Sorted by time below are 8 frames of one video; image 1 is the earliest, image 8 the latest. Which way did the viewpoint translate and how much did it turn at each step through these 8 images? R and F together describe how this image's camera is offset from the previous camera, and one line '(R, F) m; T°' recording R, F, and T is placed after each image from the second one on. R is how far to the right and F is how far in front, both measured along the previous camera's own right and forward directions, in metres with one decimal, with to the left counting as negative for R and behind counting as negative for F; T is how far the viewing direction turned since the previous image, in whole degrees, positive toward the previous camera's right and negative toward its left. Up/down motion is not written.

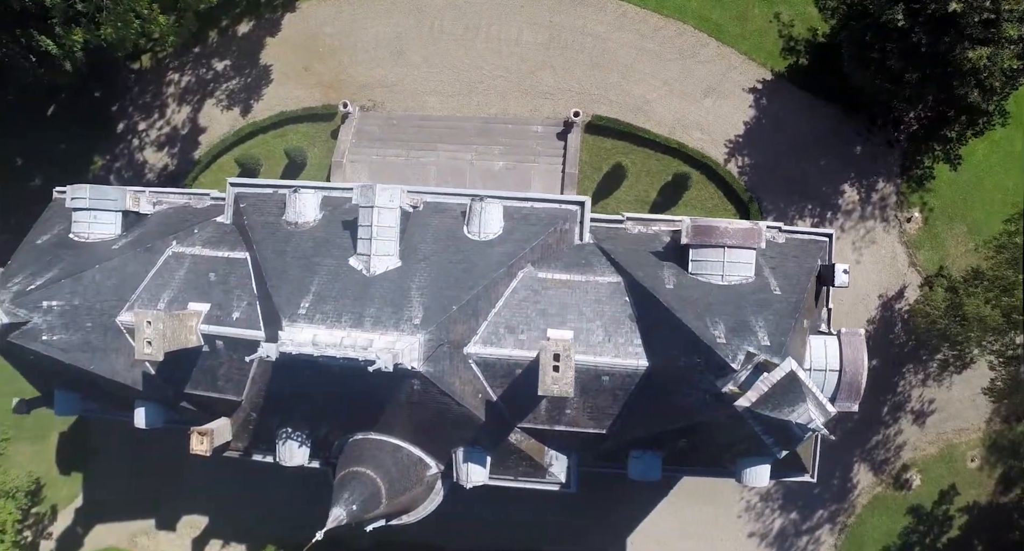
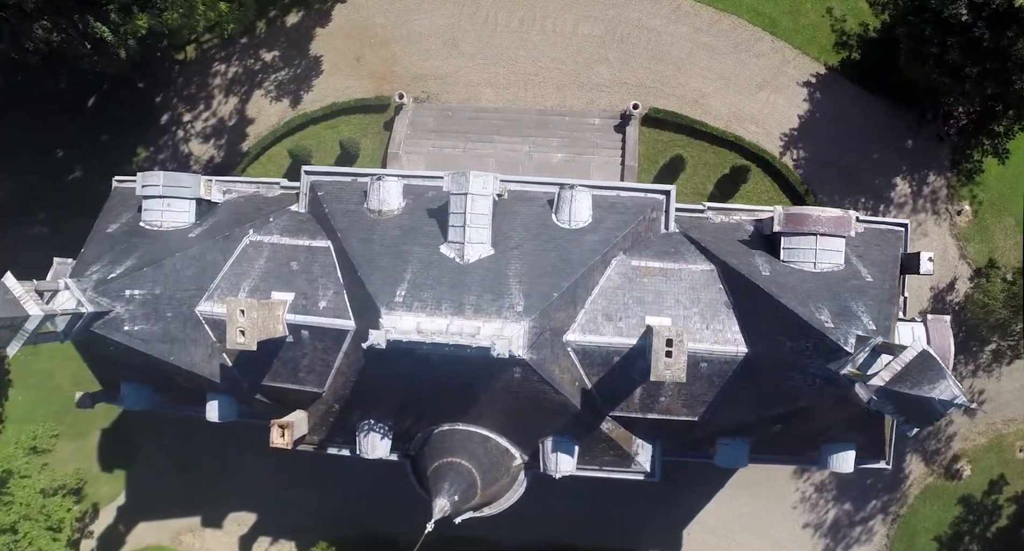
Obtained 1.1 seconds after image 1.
(-4.6, +0.3) m; +2°
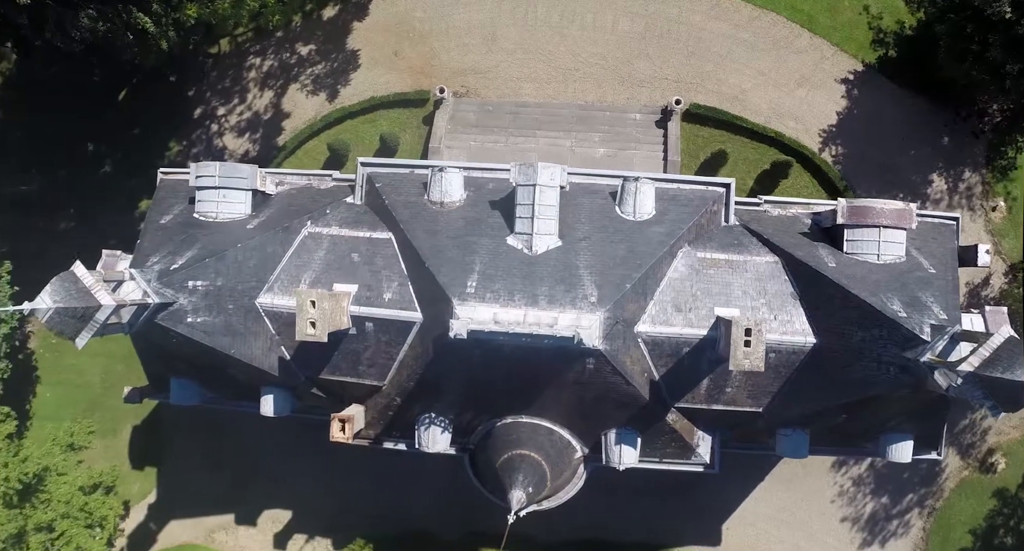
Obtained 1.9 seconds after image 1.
(-3.2, +0.1) m; +1°
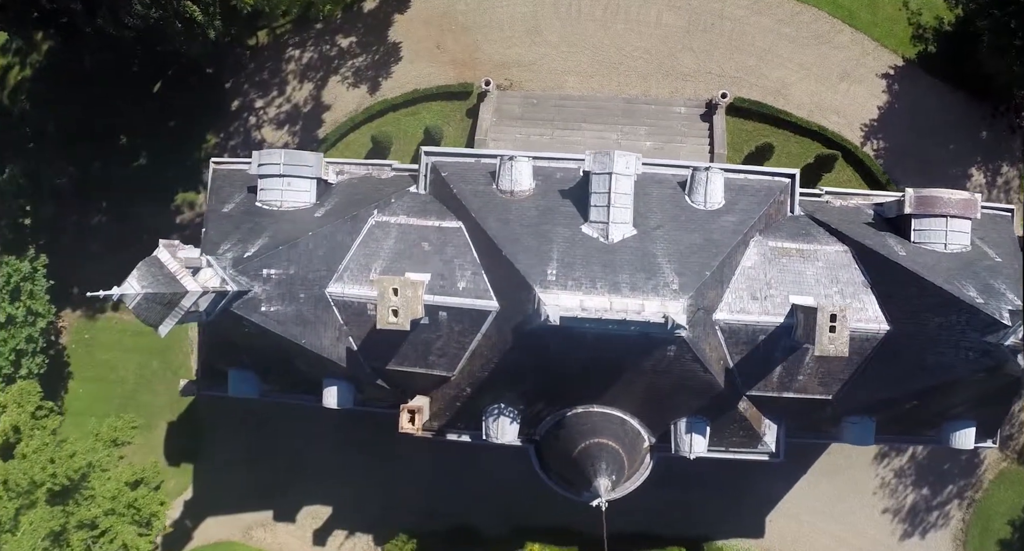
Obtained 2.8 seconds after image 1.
(-3.6, +0.2) m; +2°
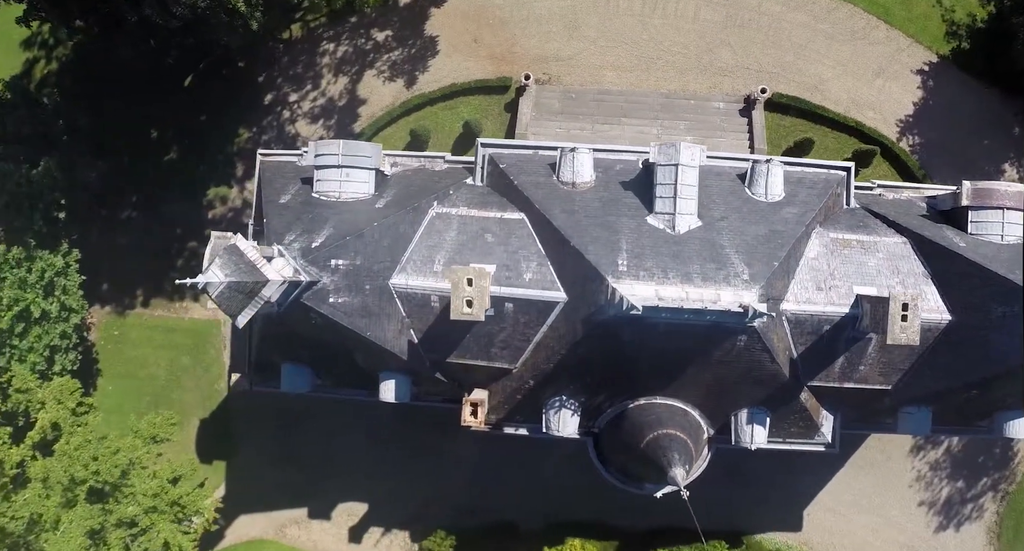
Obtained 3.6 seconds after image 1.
(-3.2, +0.2) m; +1°
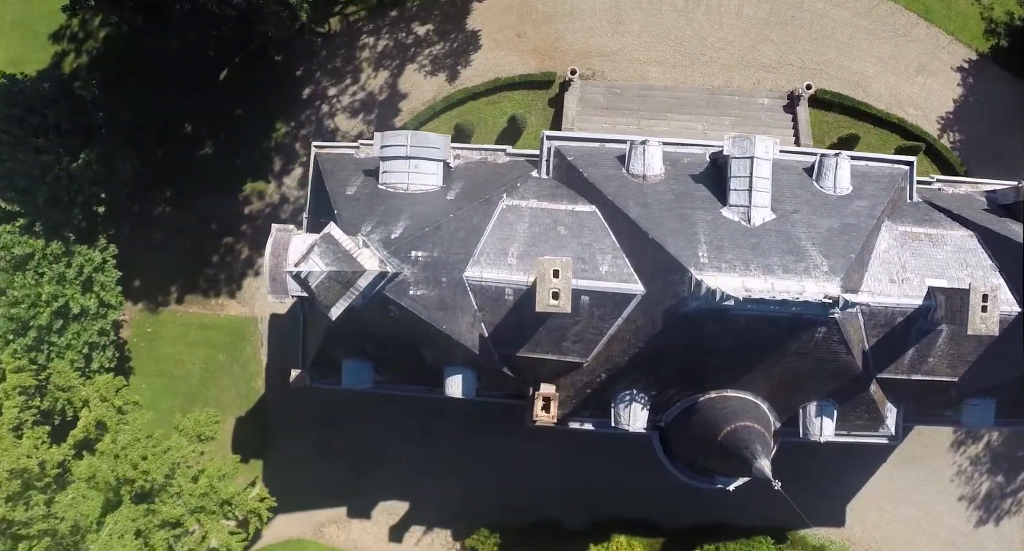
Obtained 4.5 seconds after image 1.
(-3.6, +0.4) m; +2°
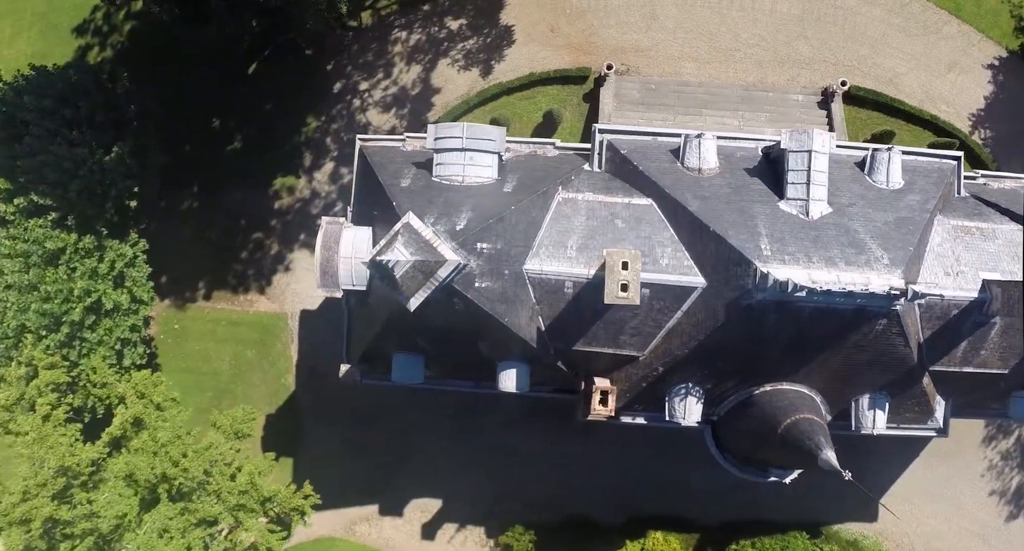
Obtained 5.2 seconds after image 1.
(-2.9, +0.2) m; +1°
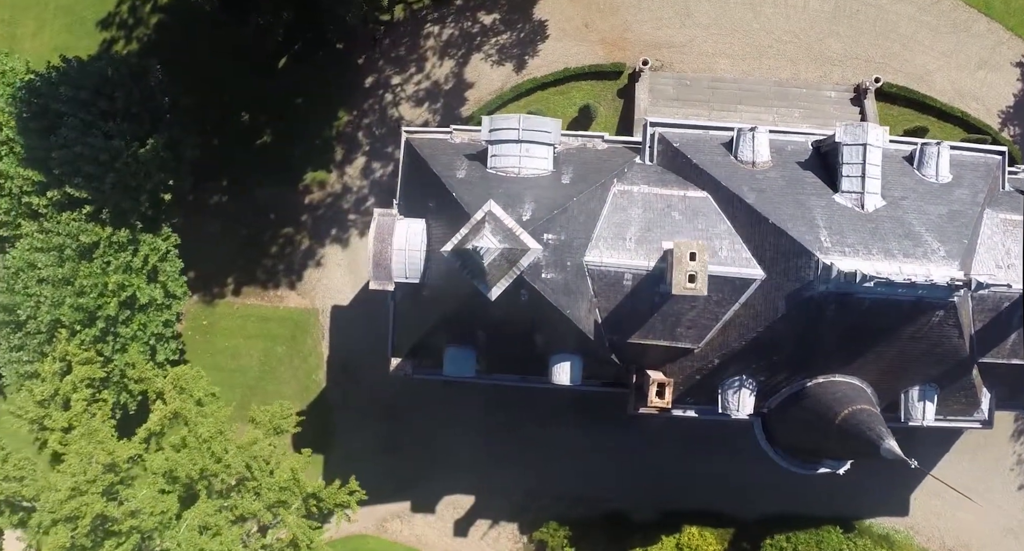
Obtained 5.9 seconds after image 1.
(-2.8, +0.1) m; +1°
